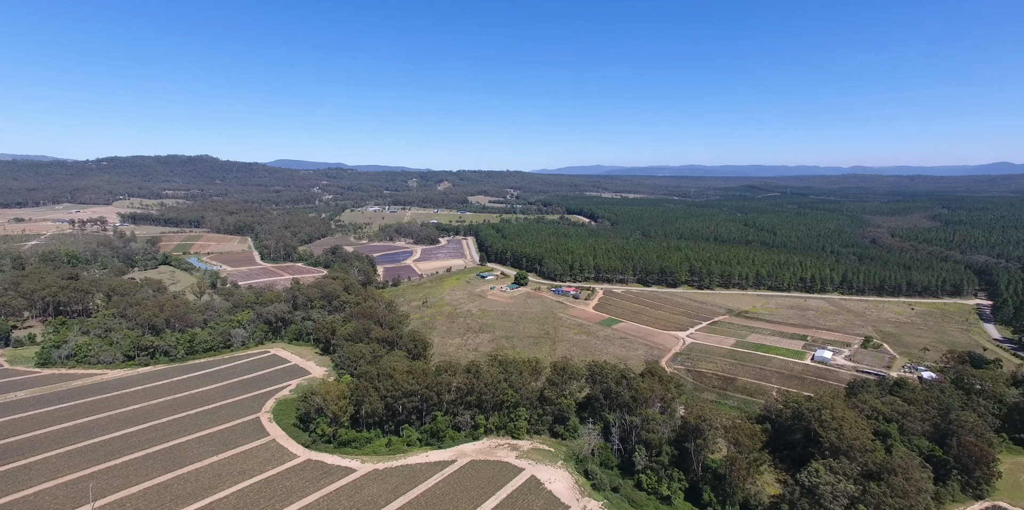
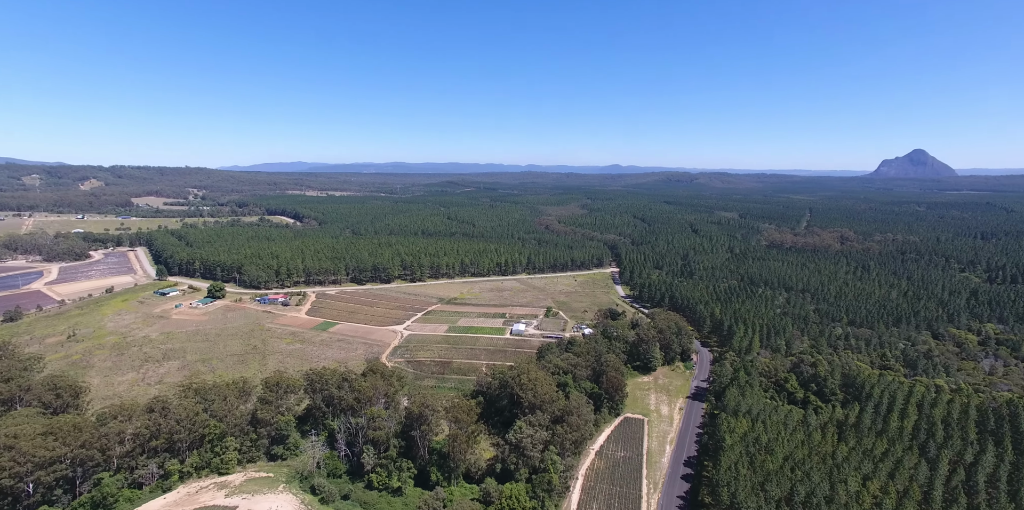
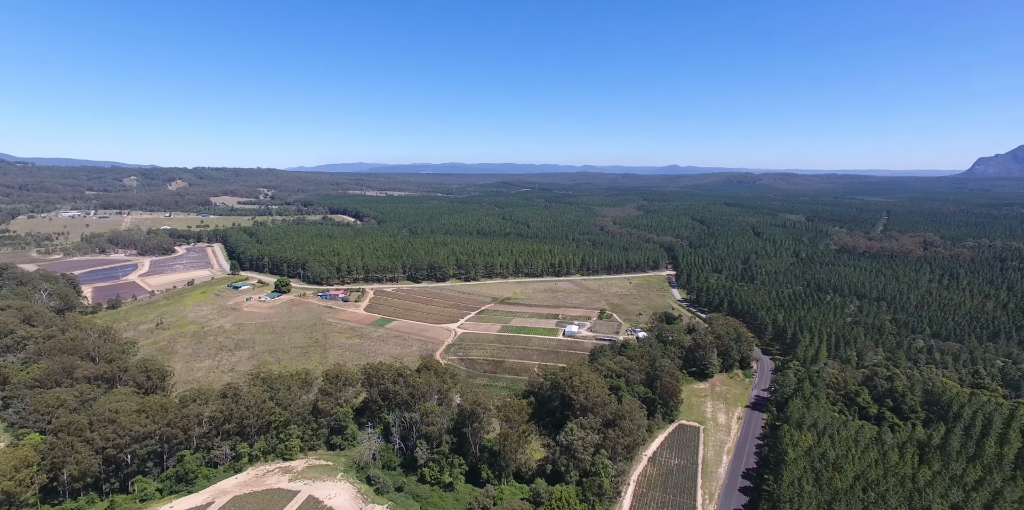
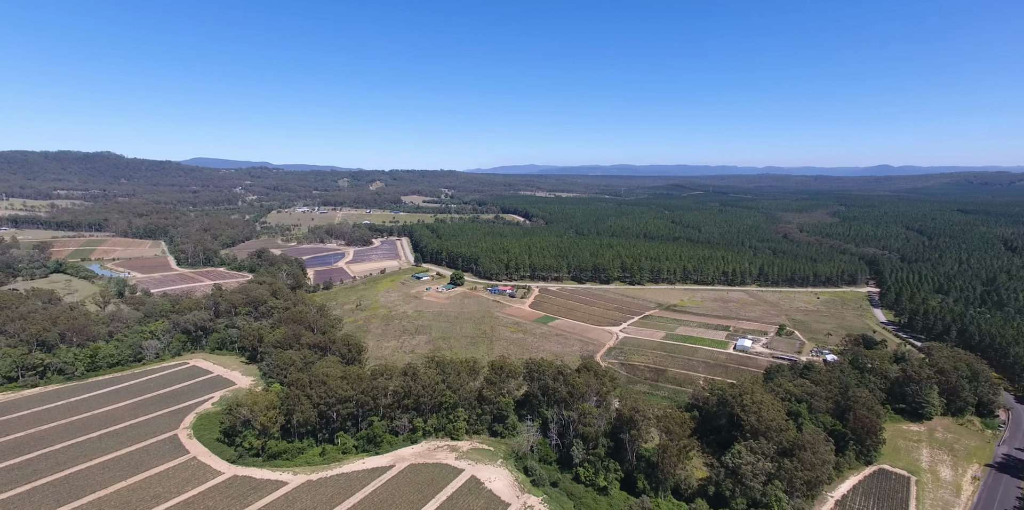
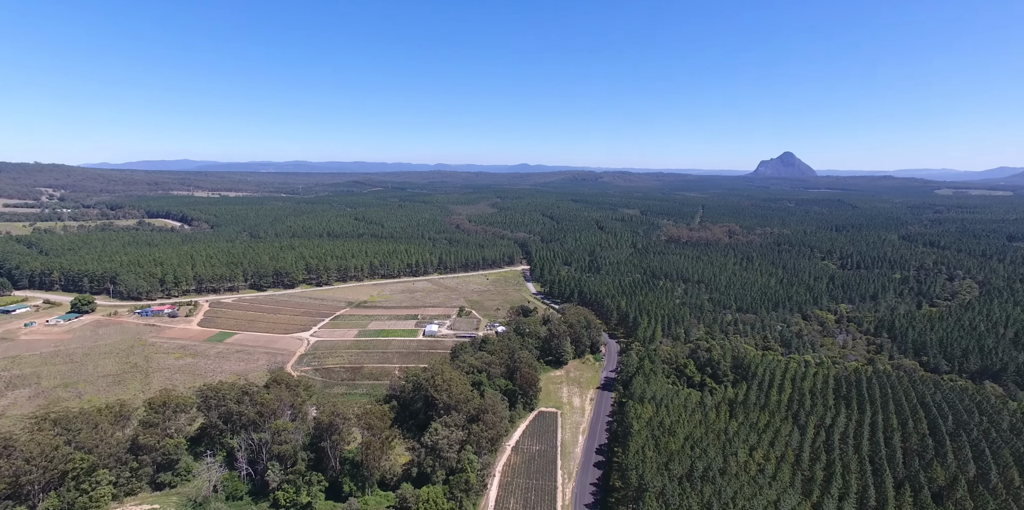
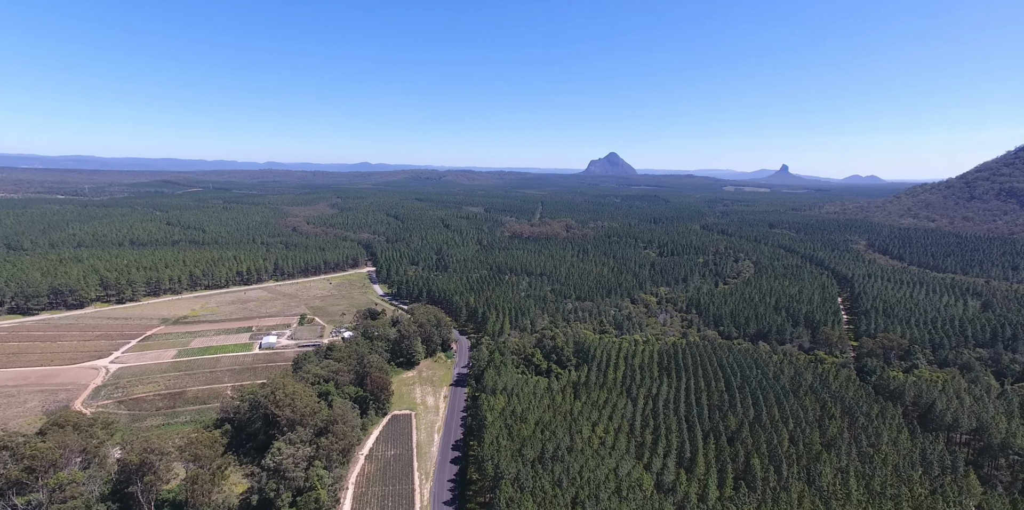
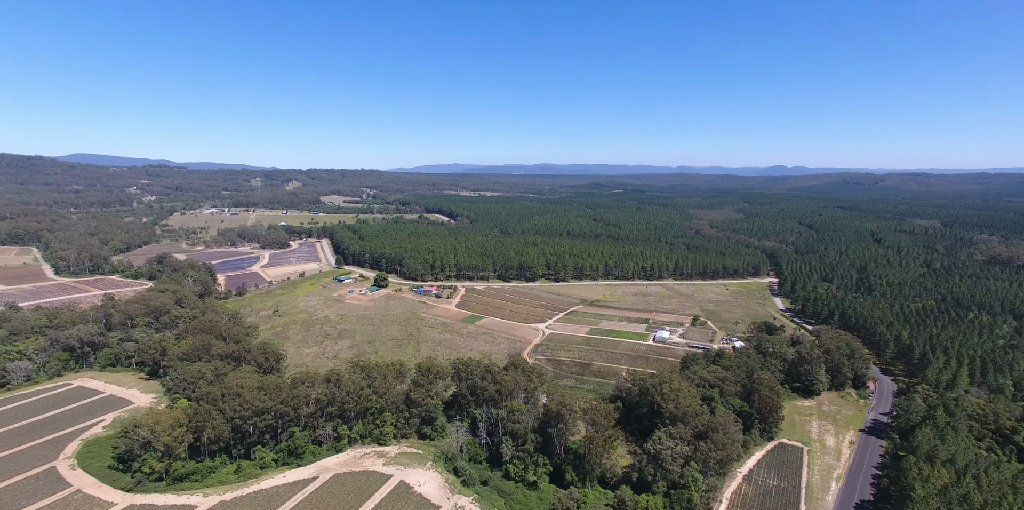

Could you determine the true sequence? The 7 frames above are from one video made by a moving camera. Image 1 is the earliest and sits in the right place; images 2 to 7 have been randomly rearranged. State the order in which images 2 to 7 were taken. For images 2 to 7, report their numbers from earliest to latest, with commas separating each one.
4, 7, 3, 2, 5, 6
